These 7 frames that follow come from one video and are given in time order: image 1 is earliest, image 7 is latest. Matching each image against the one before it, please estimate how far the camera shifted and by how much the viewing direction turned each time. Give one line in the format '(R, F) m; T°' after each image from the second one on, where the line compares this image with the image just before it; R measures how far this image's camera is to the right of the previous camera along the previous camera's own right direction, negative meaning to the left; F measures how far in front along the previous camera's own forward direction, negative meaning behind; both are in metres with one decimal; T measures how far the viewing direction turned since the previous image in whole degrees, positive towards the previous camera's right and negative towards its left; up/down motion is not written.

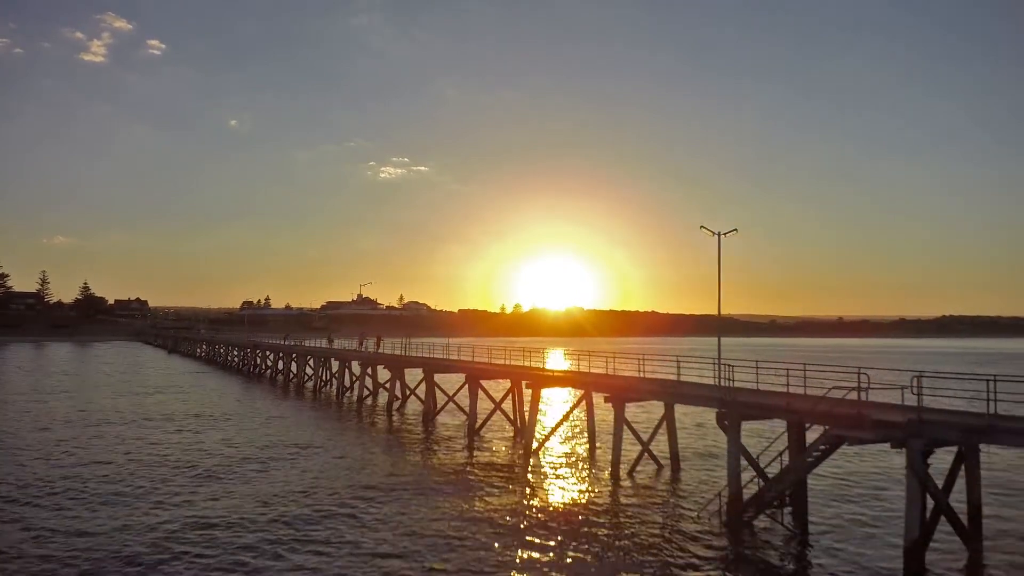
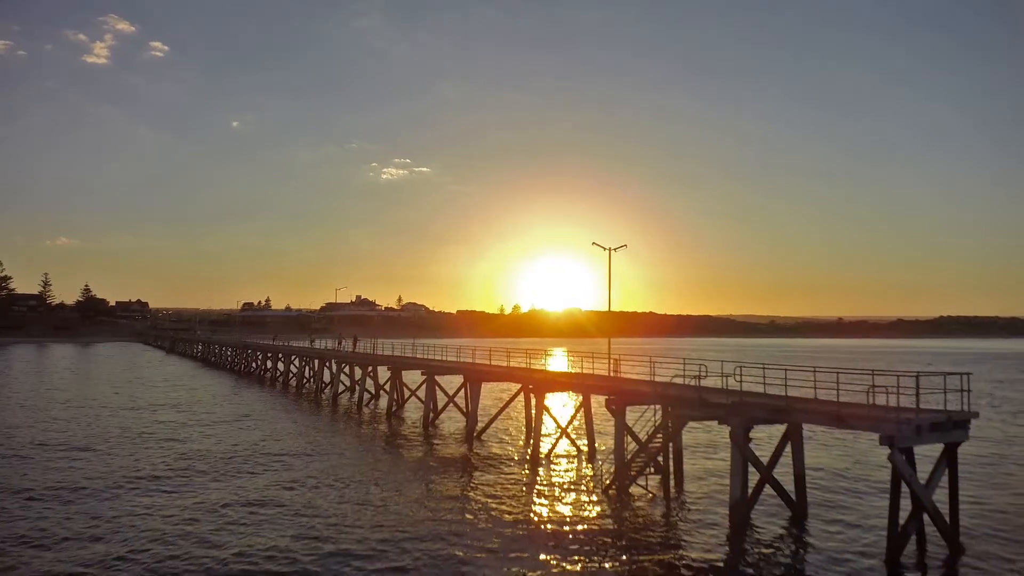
(-1.0, +3.1) m; 0°
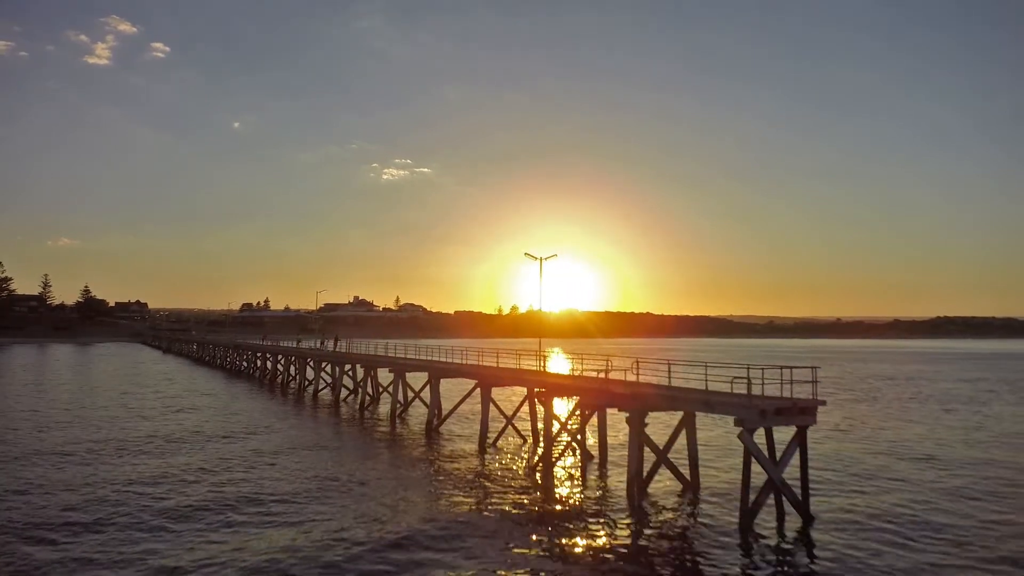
(+0.9, -1.1) m; 0°
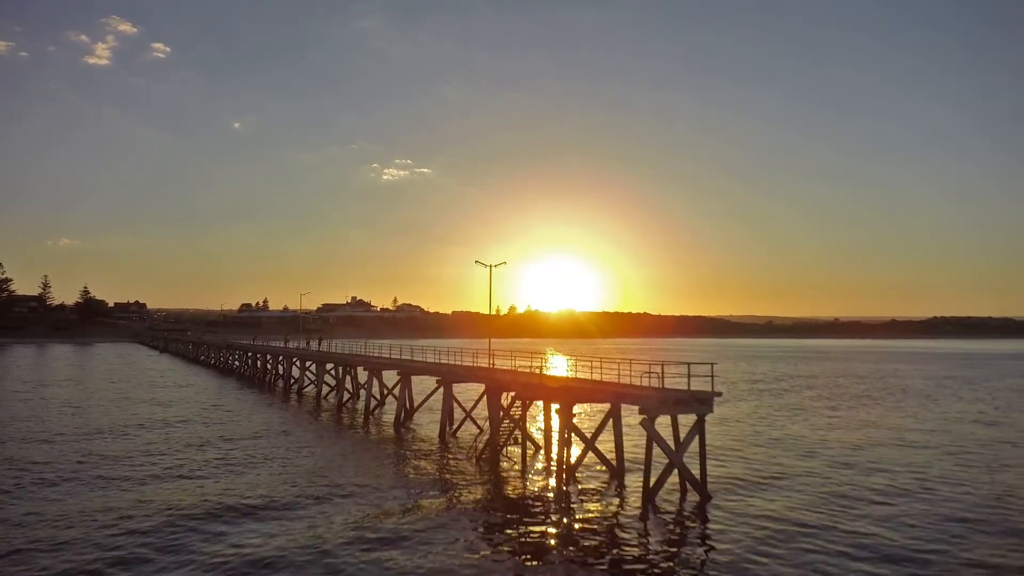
(+0.8, -1.0) m; 0°
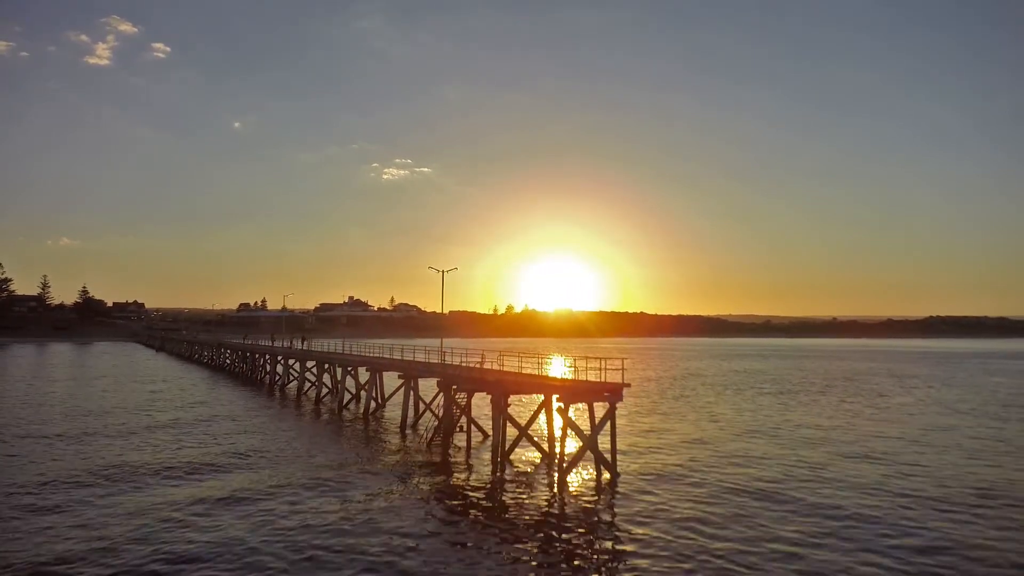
(+0.9, -1.1) m; 0°
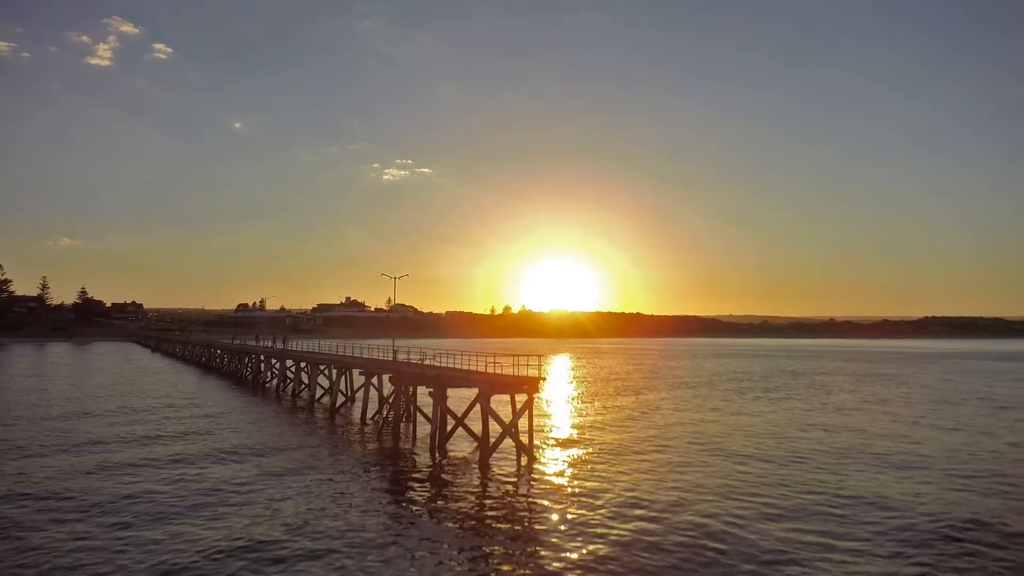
(+1.2, -1.4) m; 0°
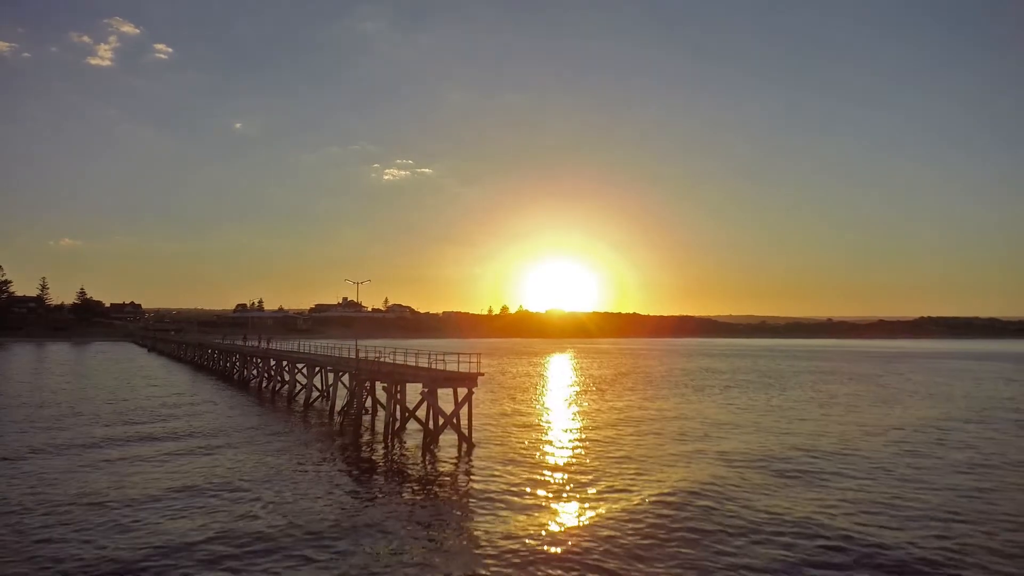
(+1.1, -1.3) m; 0°
